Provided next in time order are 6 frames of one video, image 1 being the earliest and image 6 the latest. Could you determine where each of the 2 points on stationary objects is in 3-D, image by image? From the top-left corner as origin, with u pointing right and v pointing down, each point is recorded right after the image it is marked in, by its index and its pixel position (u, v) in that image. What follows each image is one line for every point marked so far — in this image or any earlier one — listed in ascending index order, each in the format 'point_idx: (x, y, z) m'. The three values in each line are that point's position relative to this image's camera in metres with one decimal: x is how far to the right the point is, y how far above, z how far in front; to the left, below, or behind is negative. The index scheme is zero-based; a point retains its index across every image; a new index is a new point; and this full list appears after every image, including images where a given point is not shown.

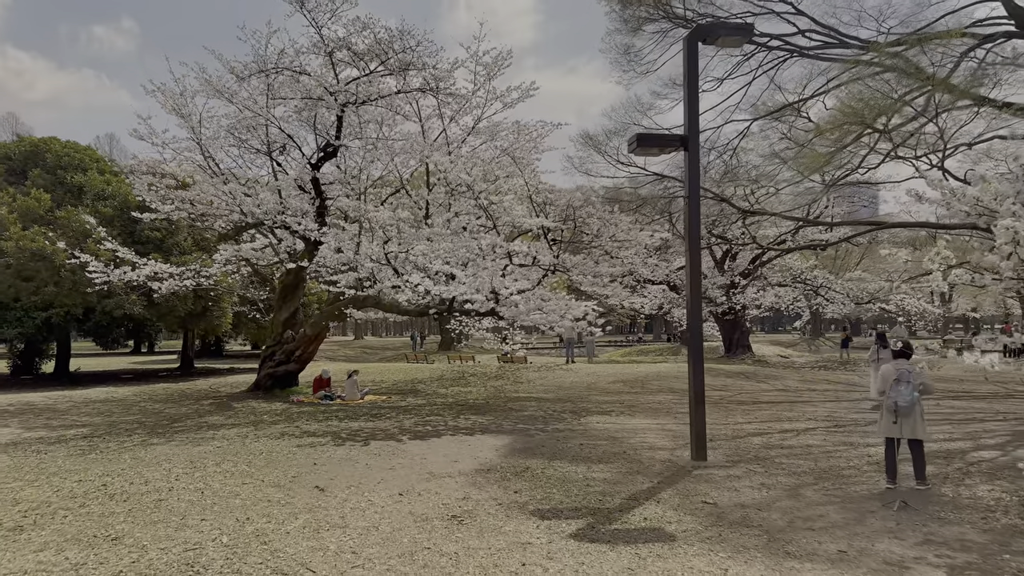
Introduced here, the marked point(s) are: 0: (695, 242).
0: (+1.6, +0.4, +6.9) m
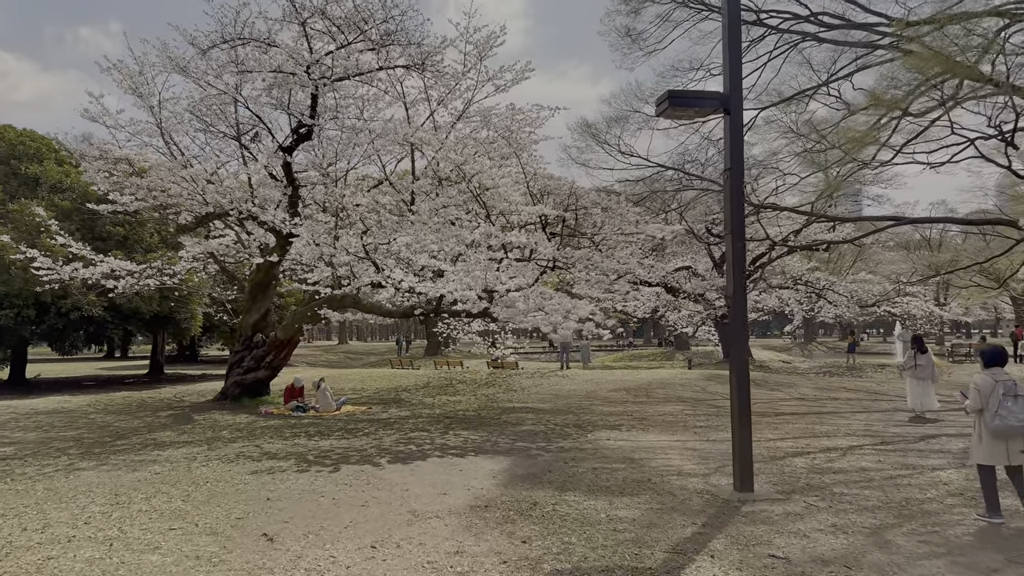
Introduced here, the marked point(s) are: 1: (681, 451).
0: (+1.6, +0.5, +5.6) m
1: (+1.6, -1.6, +7.4) m
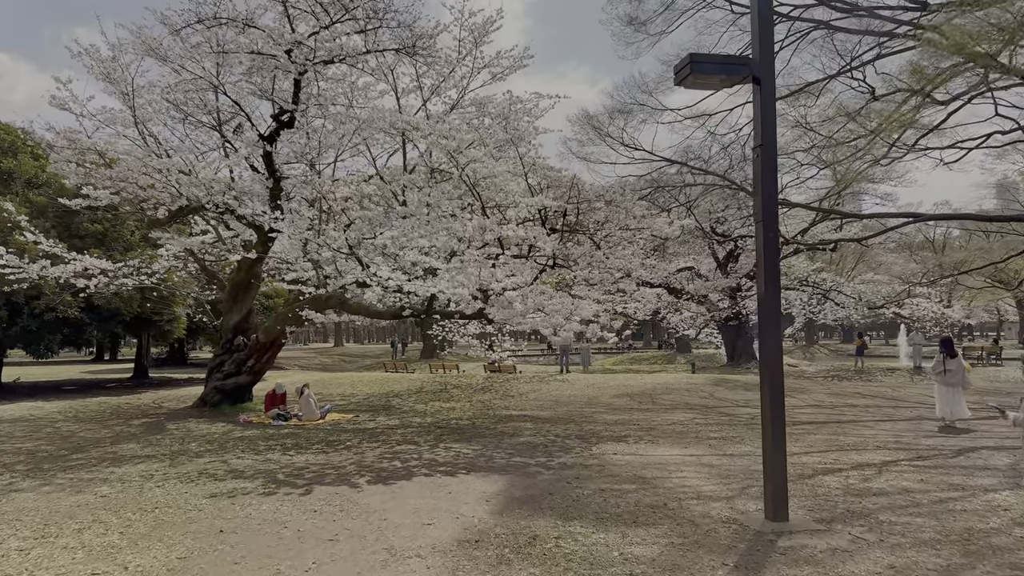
0: (+1.6, +0.5, +4.8) m
1: (+1.6, -1.5, +6.7) m
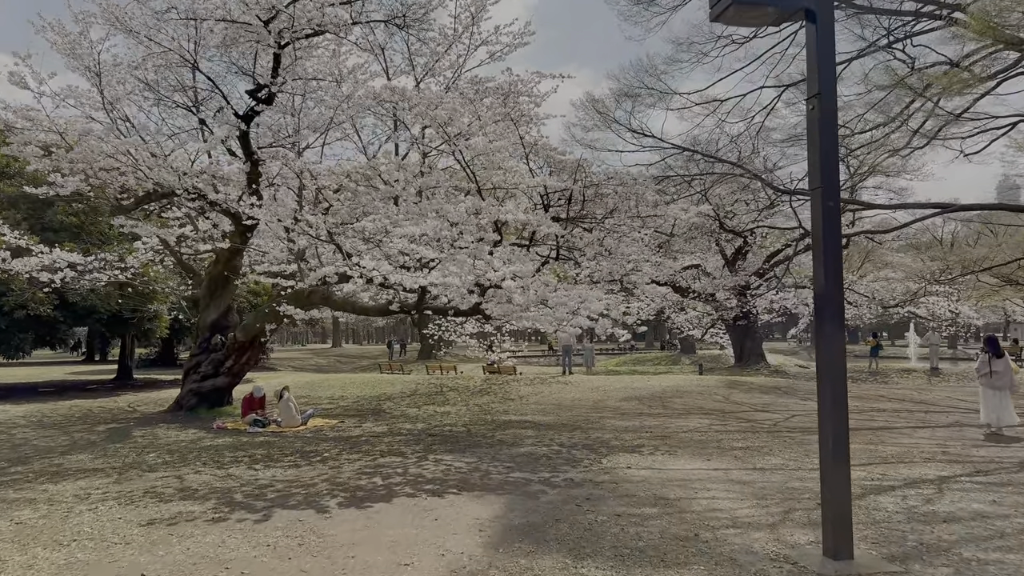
0: (+1.6, +0.6, +3.9) m
1: (+1.6, -1.5, +5.7) m
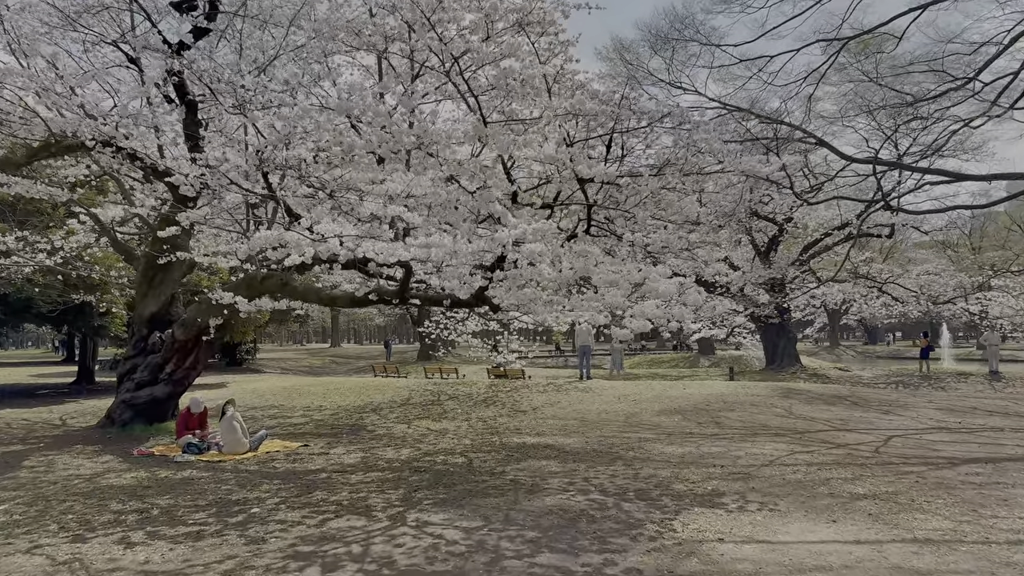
0: (+1.7, +0.7, +1.5) m
1: (+1.7, -1.3, +3.4) m
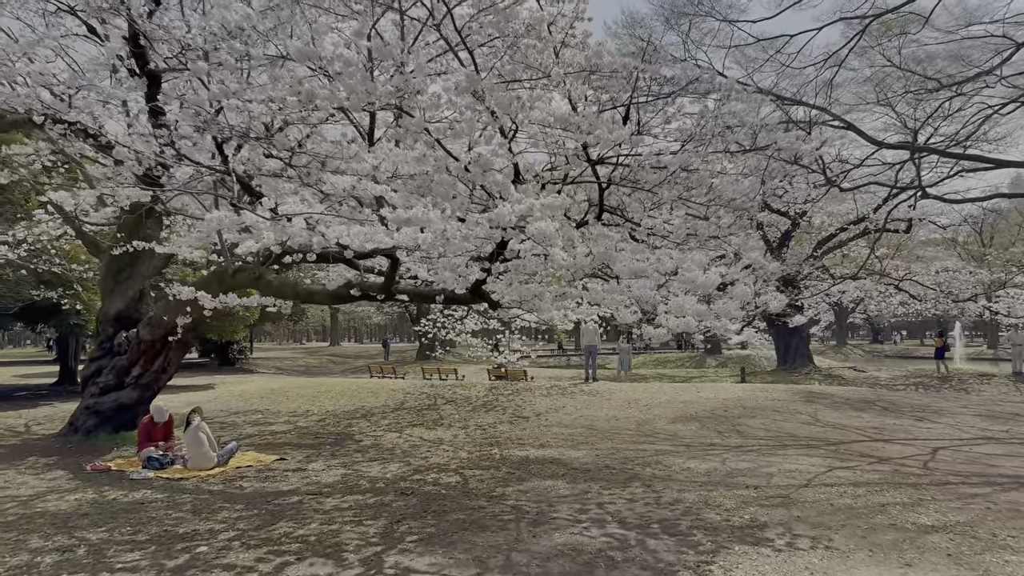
0: (+1.7, +0.8, +0.7) m
1: (+1.7, -1.3, +2.5) m
